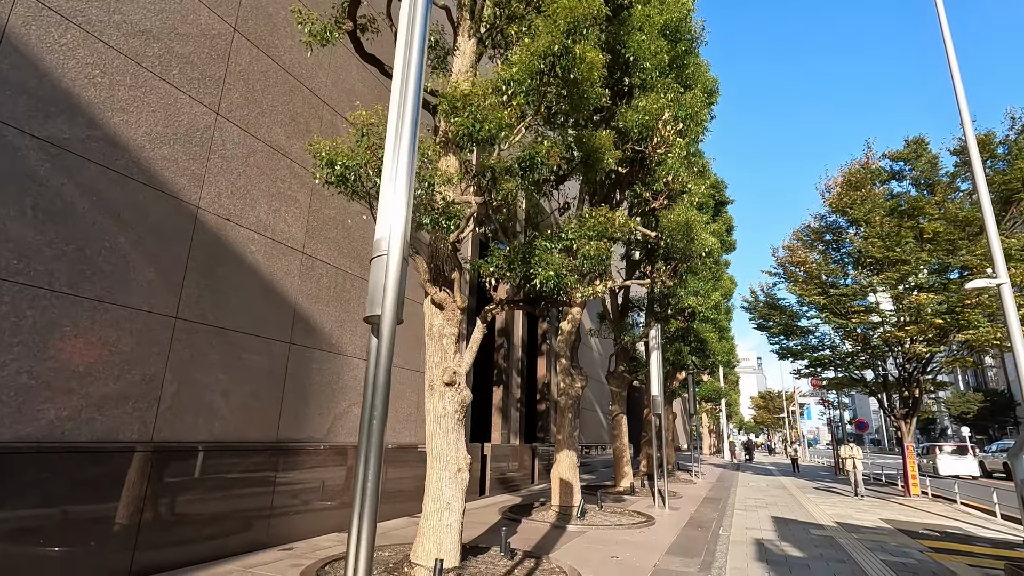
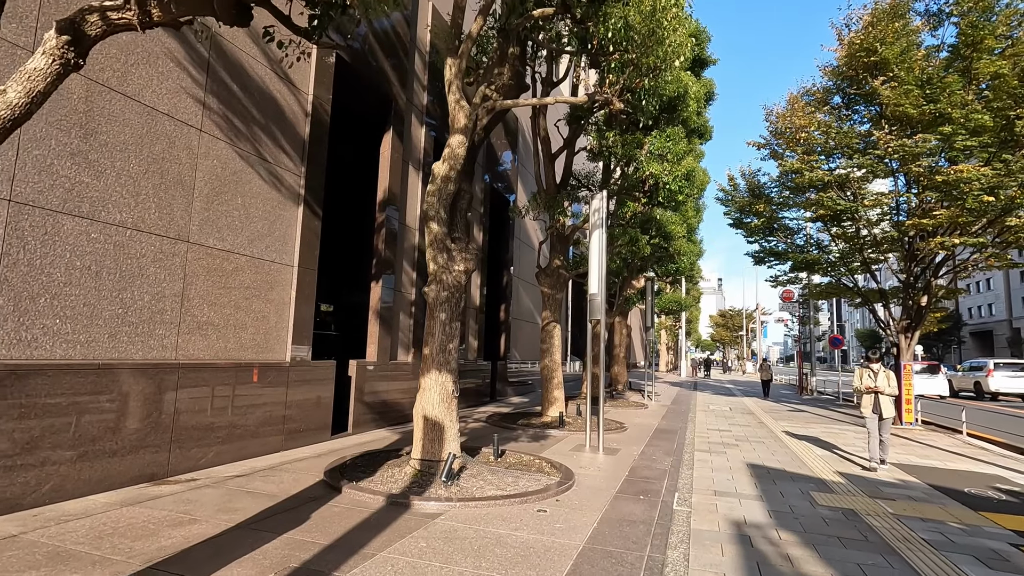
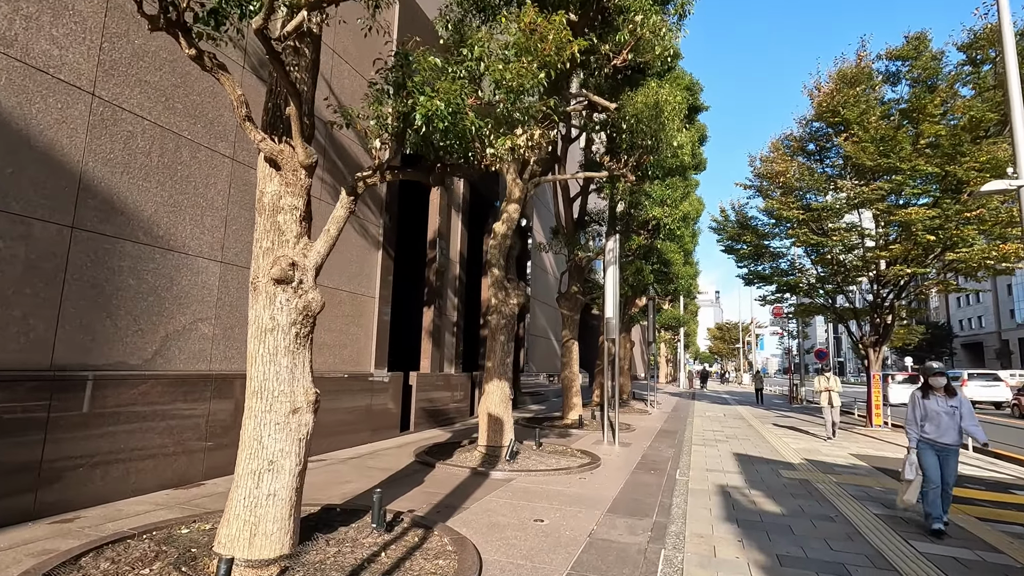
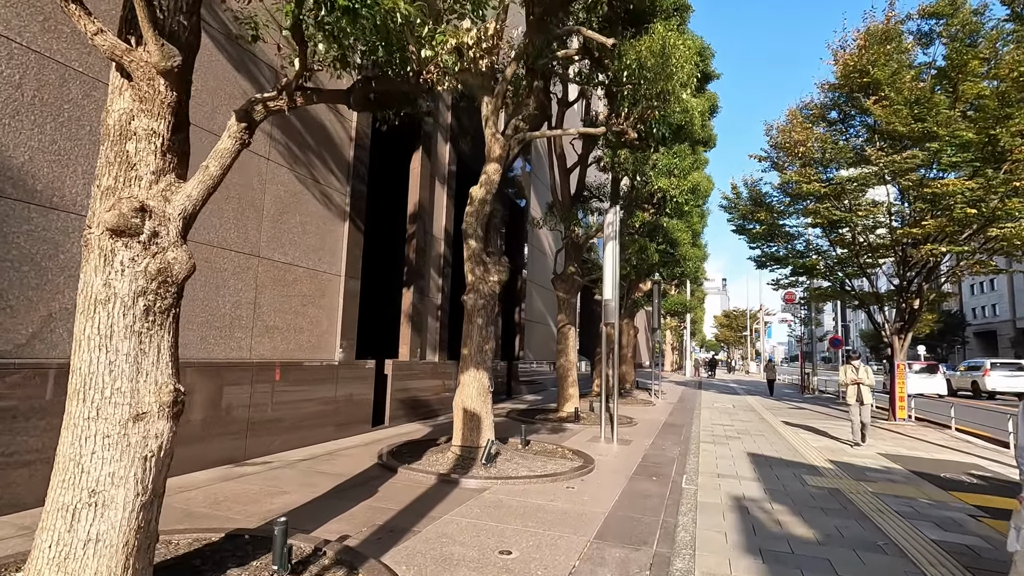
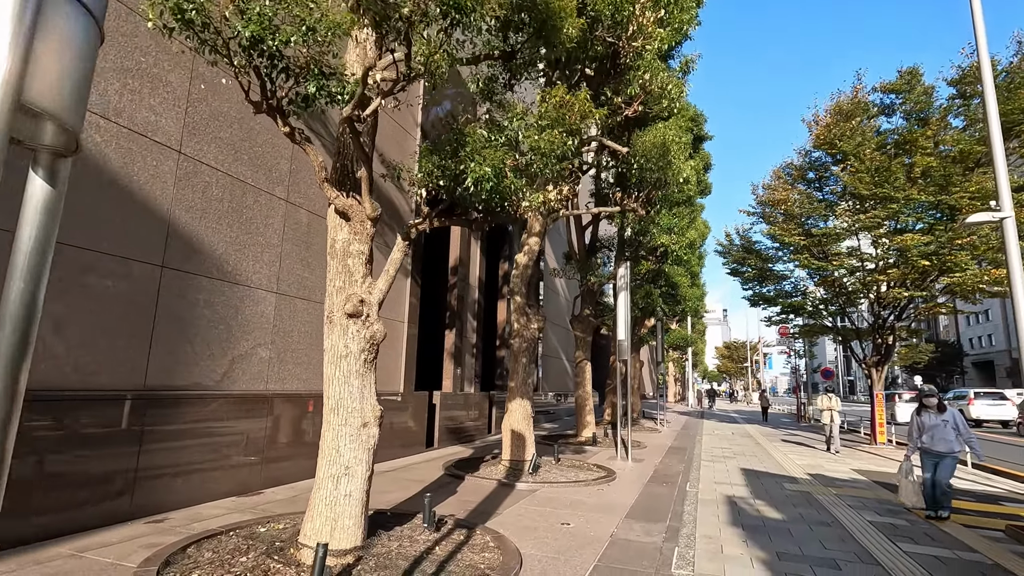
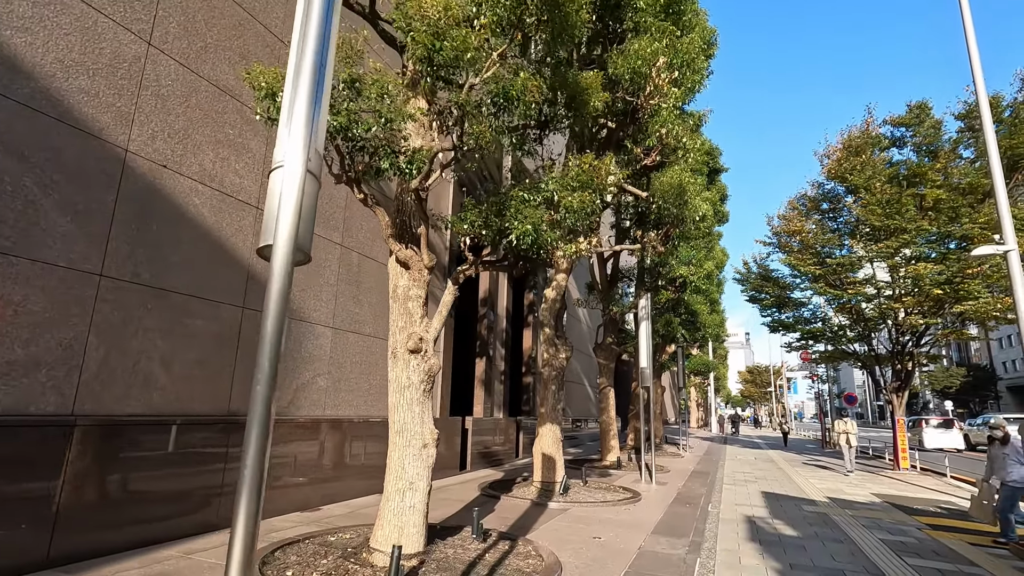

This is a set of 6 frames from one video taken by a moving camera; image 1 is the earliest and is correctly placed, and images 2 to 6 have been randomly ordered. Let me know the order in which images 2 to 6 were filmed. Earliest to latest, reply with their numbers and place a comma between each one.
6, 5, 3, 4, 2
